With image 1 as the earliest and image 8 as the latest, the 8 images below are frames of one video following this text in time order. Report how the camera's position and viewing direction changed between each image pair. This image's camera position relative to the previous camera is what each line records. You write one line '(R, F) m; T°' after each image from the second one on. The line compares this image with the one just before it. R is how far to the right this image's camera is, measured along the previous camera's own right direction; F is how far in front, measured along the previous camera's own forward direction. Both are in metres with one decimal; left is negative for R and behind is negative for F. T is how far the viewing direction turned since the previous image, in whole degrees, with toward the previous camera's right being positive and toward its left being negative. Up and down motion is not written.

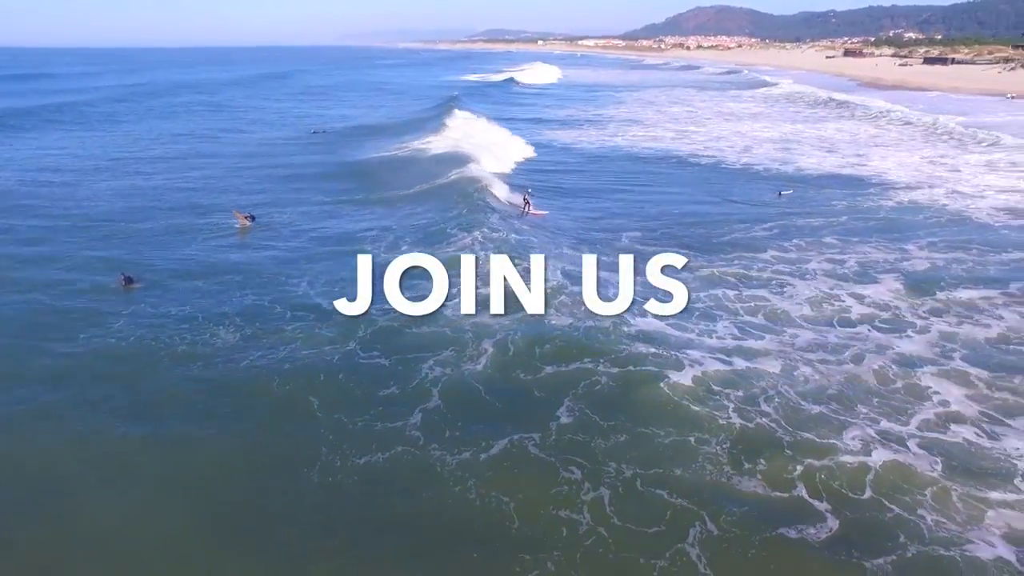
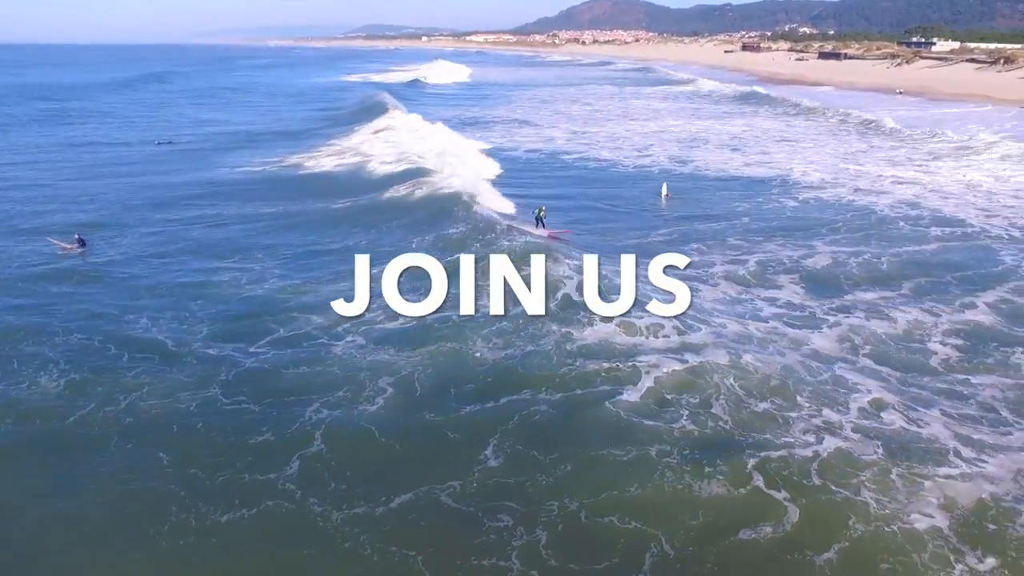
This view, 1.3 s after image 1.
(-1.6, +1.5) m; +12°
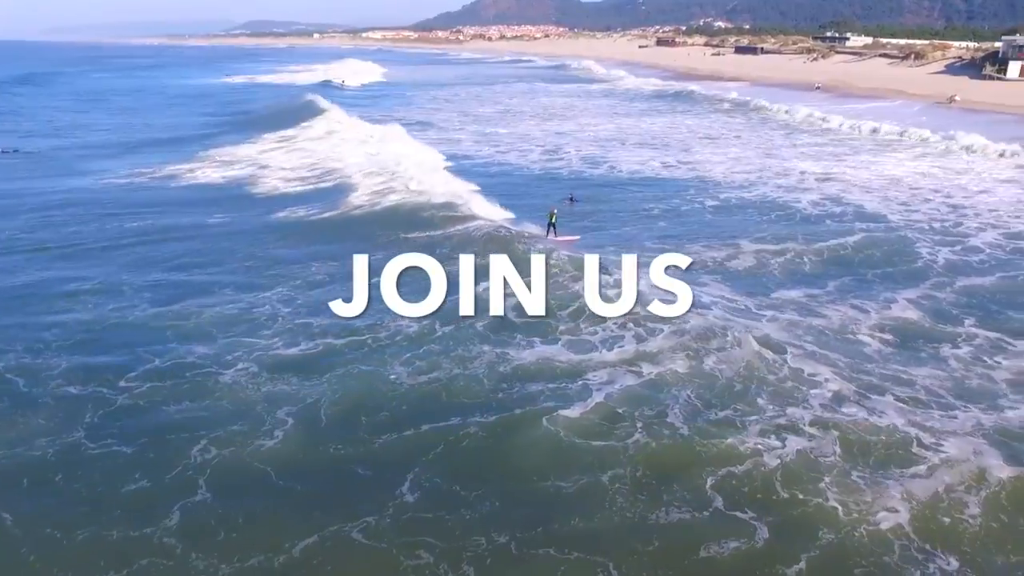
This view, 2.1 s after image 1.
(-0.7, +1.2) m; +8°
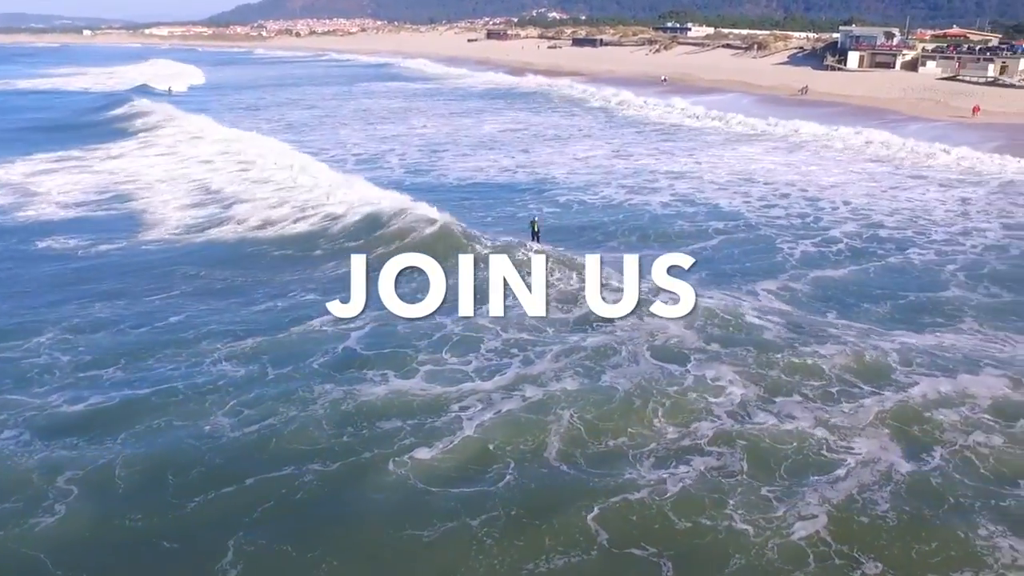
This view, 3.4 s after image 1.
(-0.1, +1.7) m; +10°
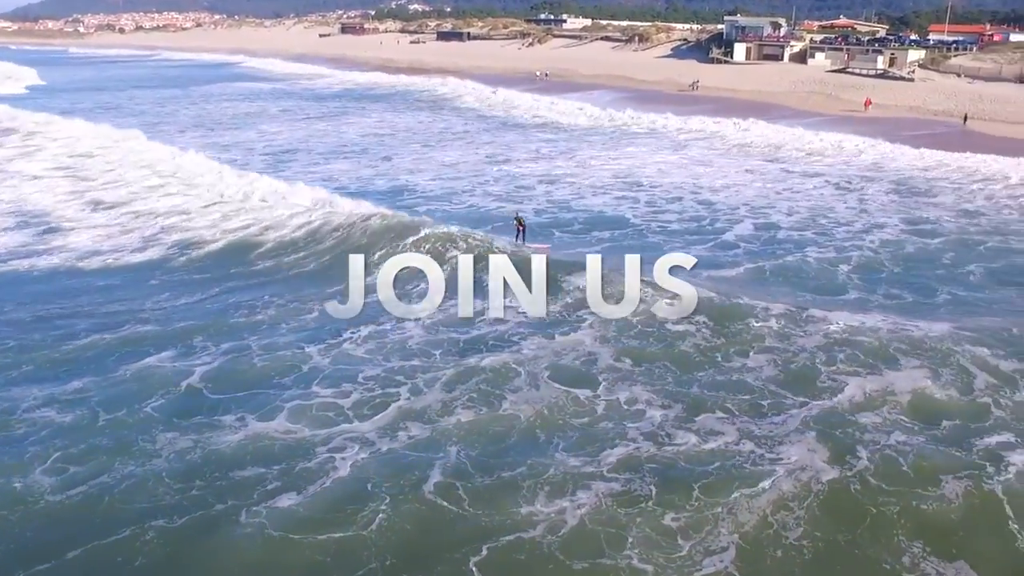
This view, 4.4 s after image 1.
(+0.4, +1.2) m; +6°
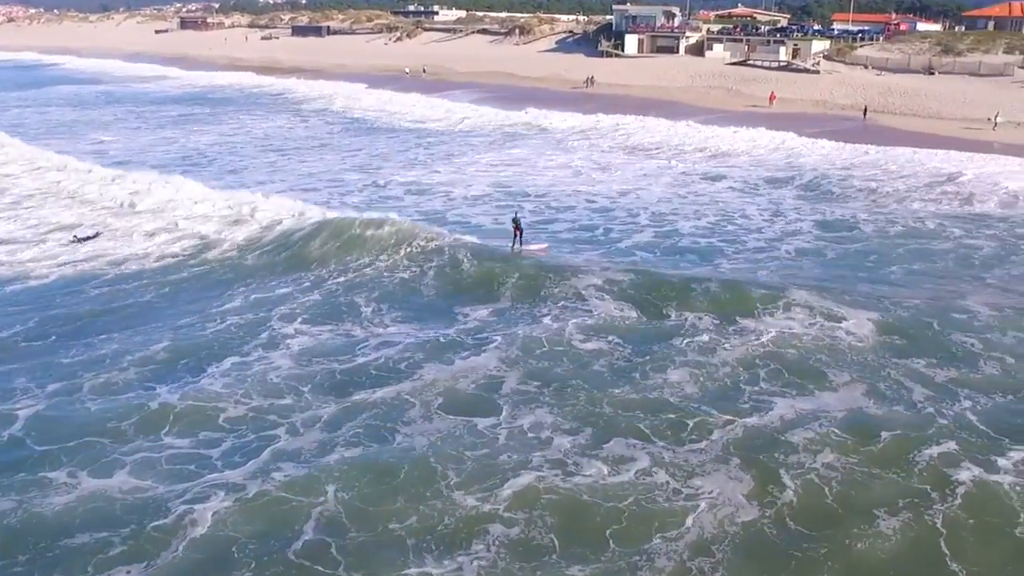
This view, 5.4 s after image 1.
(+0.4, +1.2) m; +5°
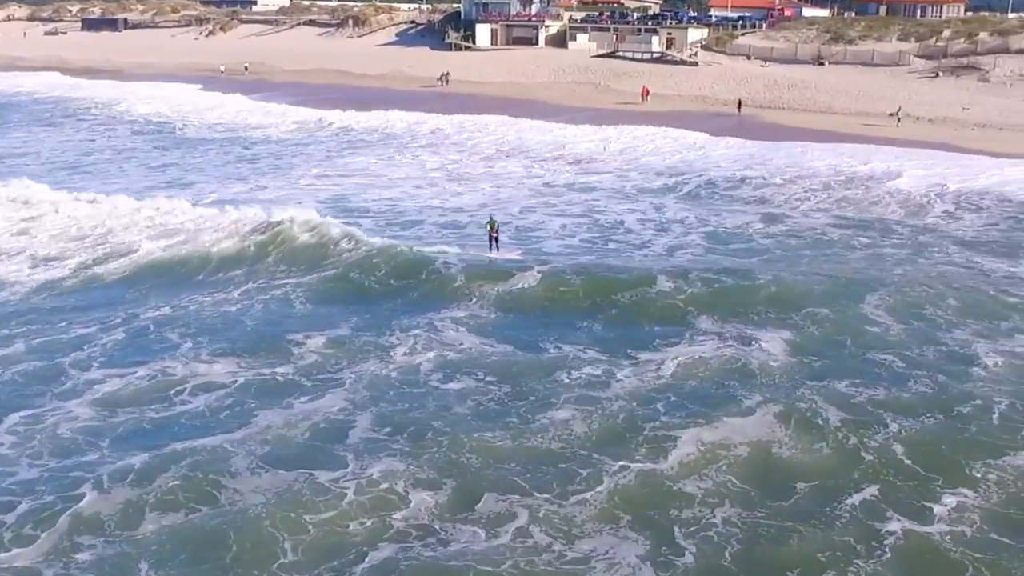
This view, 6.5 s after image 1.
(-0.1, +1.5) m; +9°
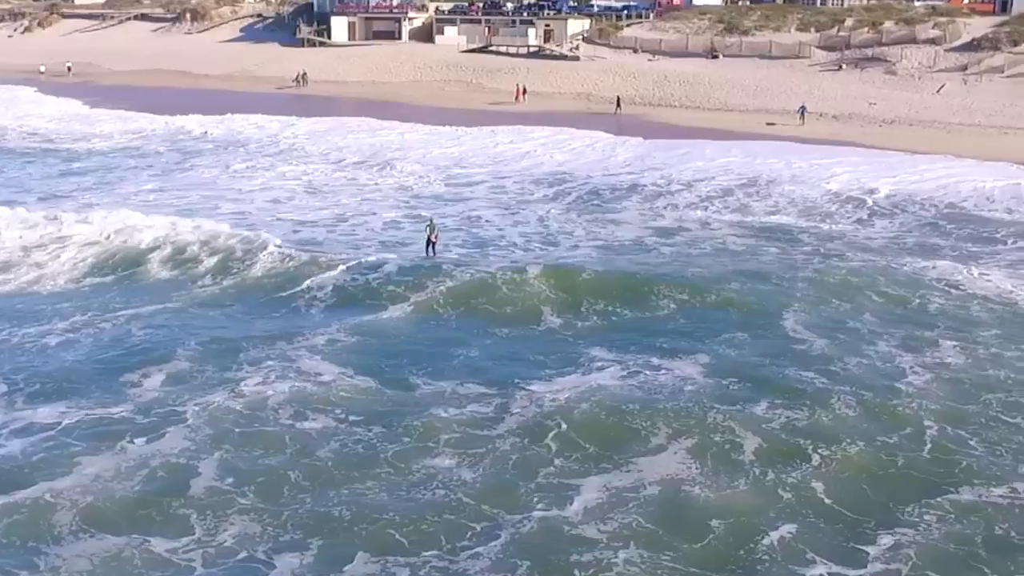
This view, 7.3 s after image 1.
(0.0, +1.0) m; +7°
